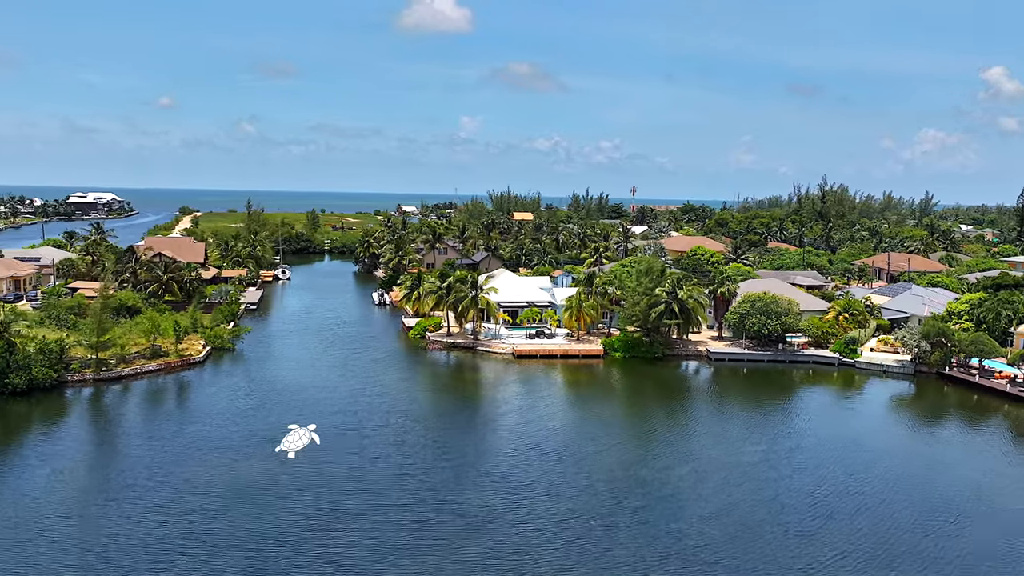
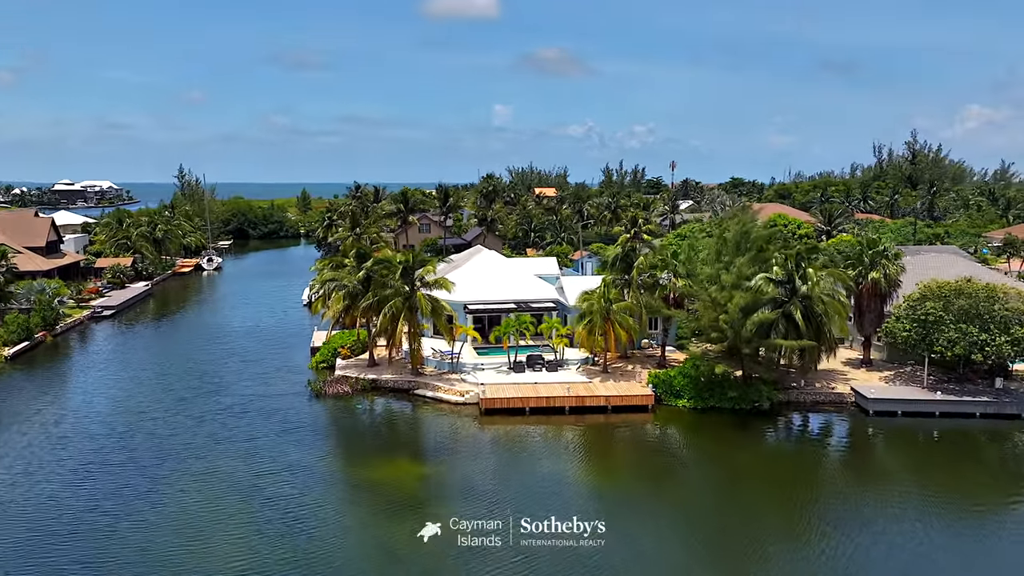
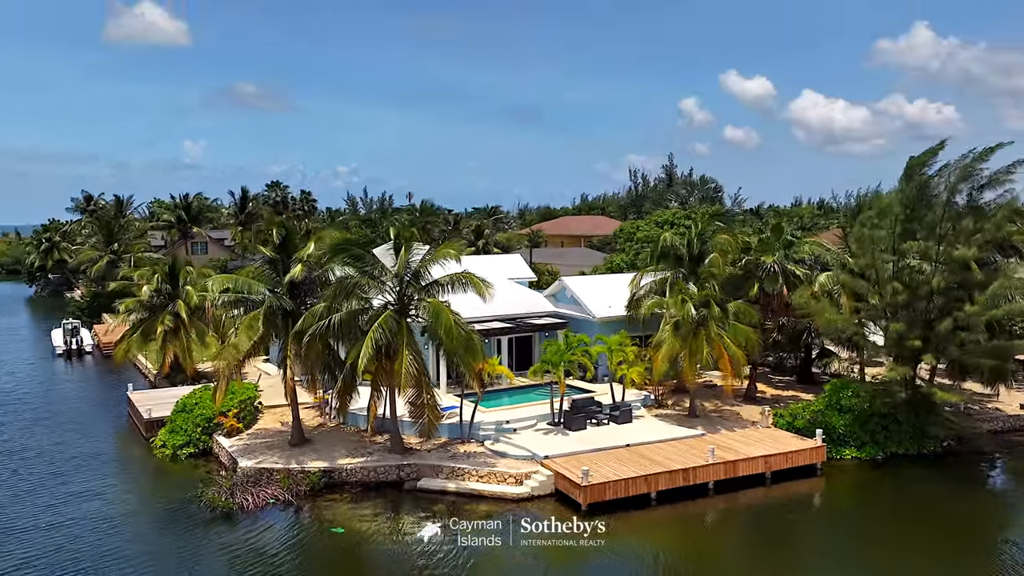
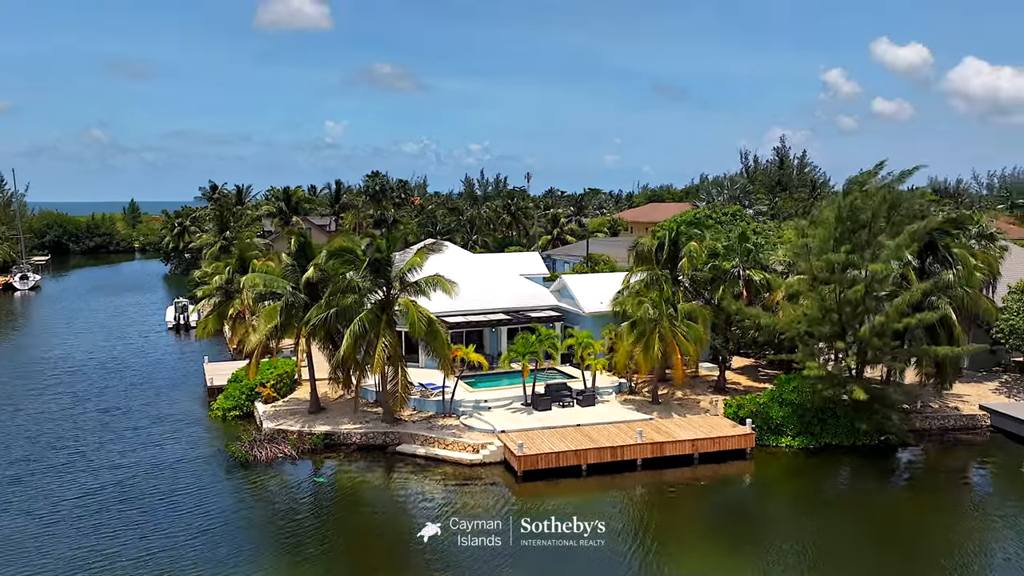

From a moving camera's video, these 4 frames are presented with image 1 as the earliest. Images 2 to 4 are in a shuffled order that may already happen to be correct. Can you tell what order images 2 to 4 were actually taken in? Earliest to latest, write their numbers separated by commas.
2, 4, 3
